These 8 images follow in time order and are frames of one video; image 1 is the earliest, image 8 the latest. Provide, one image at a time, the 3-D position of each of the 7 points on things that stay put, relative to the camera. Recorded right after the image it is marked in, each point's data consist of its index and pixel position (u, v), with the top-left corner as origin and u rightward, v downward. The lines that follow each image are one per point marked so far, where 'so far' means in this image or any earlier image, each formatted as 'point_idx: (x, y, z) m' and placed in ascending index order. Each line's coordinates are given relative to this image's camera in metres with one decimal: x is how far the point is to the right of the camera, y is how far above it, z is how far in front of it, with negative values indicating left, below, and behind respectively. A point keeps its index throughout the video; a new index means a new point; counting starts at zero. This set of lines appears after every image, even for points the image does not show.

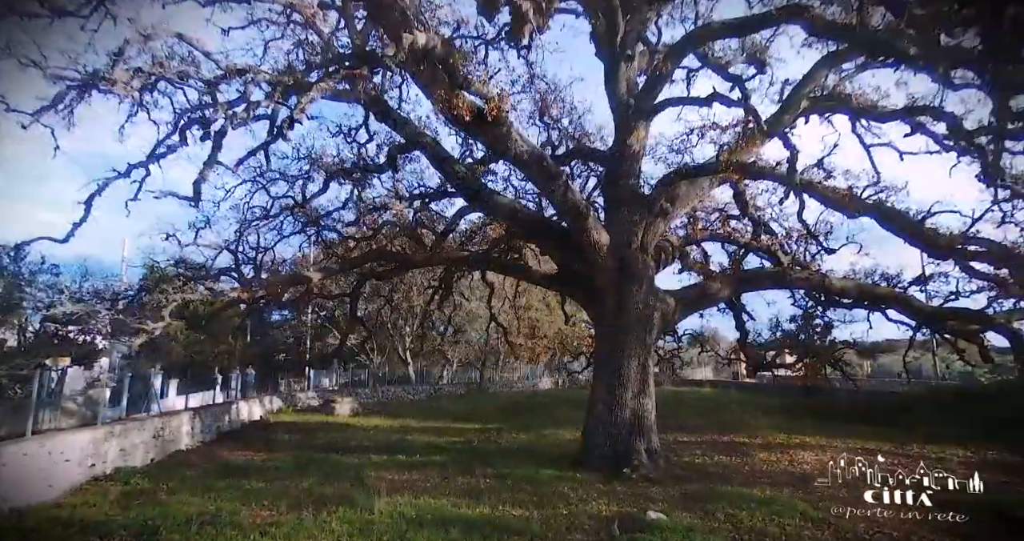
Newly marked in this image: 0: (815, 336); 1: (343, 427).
0: (+6.5, -1.4, +13.8) m
1: (-3.7, -3.4, +13.5) m
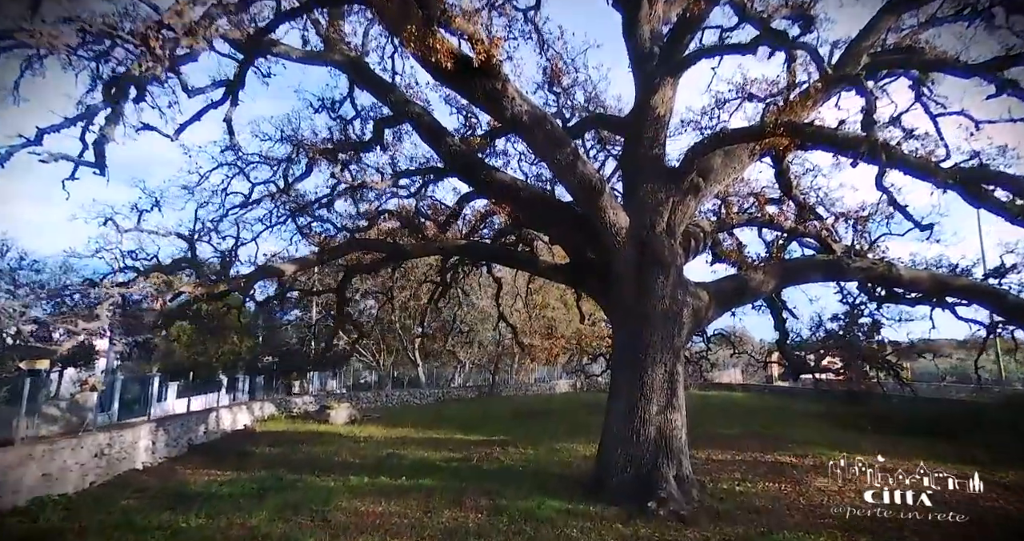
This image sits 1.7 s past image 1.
0: (+6.7, -1.2, +12.1) m
1: (-3.5, -3.3, +12.2) m
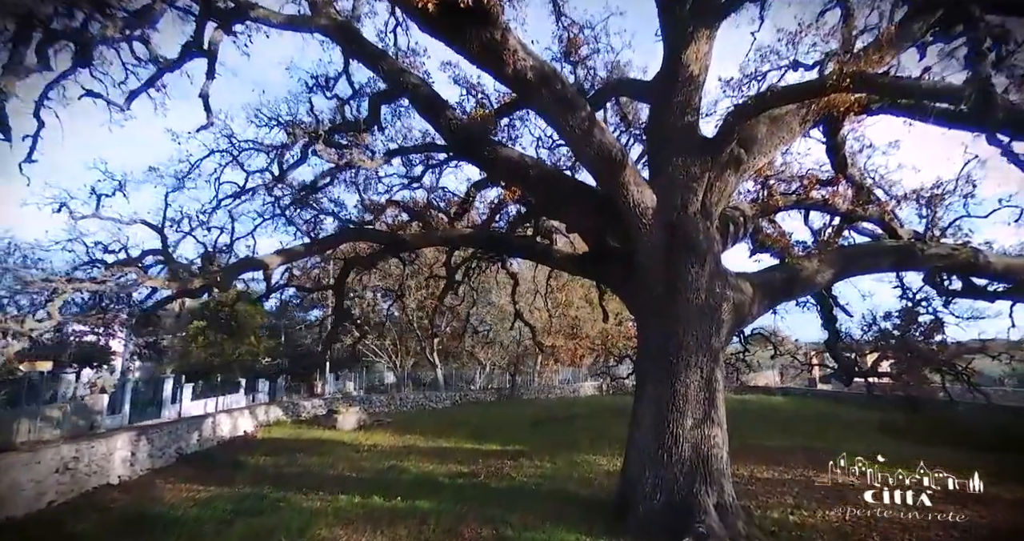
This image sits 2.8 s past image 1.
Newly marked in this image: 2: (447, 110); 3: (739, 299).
0: (+7.0, -1.1, +10.7) m
1: (-3.2, -3.2, +11.2) m
2: (-0.8, +1.8, +7.3) m
3: (+2.3, -0.3, +6.3) m
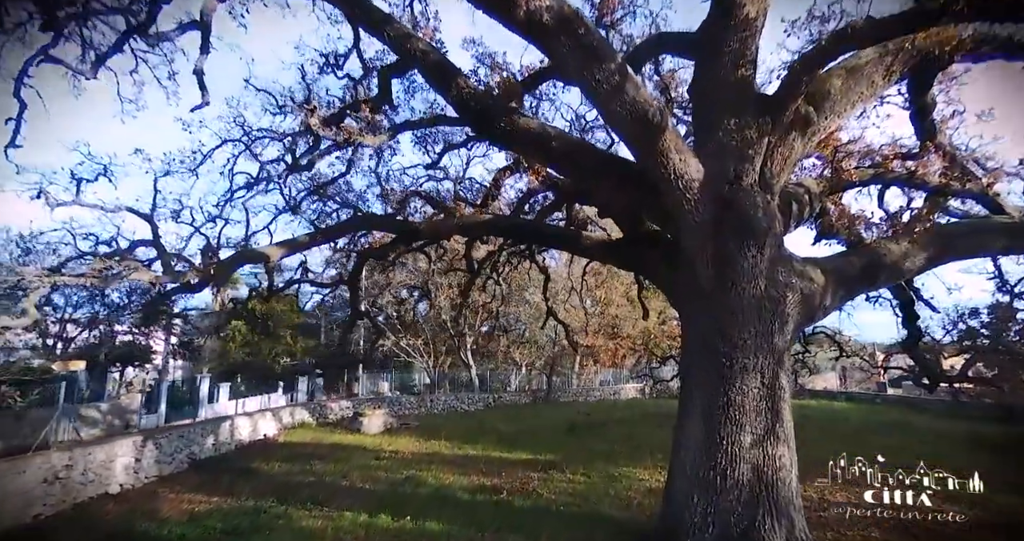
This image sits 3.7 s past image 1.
0: (+7.4, -0.9, +9.2) m
1: (-2.7, -3.1, +10.5) m
2: (-0.5, +2.0, +6.4) m
3: (+2.5, -0.1, +5.2) m
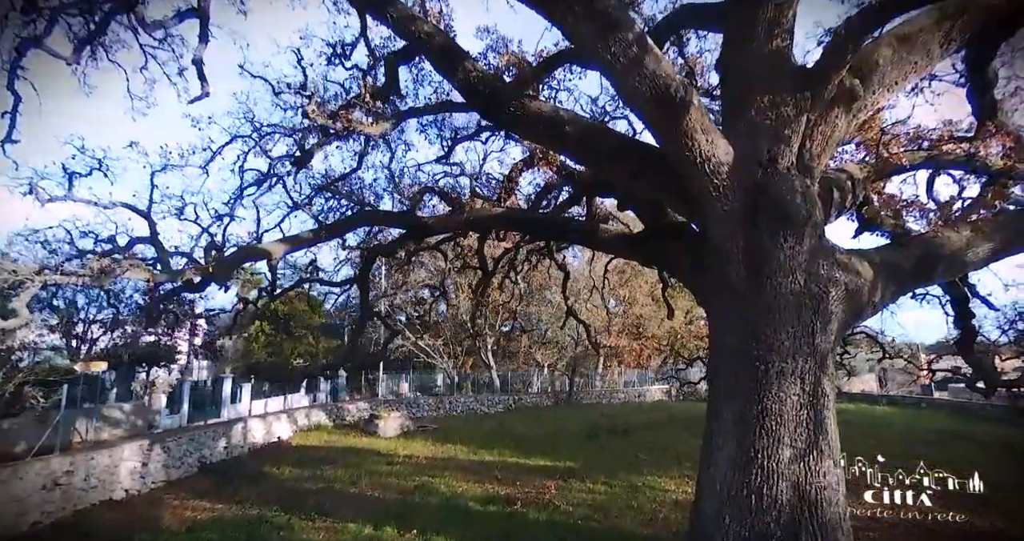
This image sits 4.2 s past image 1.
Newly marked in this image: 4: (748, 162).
0: (+7.7, -0.8, +8.5) m
1: (-2.4, -3.1, +10.2) m
2: (-0.4, +2.0, +5.9) m
3: (+2.5, -0.1, +4.6) m
4: (+1.8, +0.8, +4.7) m
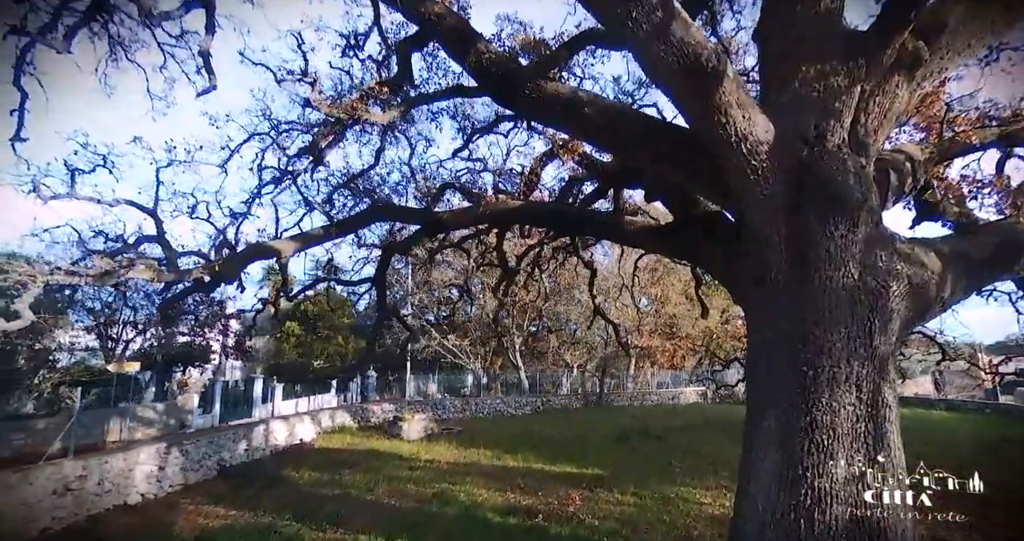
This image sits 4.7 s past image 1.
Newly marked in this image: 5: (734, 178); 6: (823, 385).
0: (+7.9, -0.7, +7.6) m
1: (-2.0, -3.0, +9.9) m
2: (-0.3, +2.0, +5.5) m
3: (+2.6, 0.0, +4.1) m
4: (+1.9, +0.9, +4.2) m
5: (+1.6, +0.7, +4.5) m
6: (+1.9, -0.7, +3.9) m
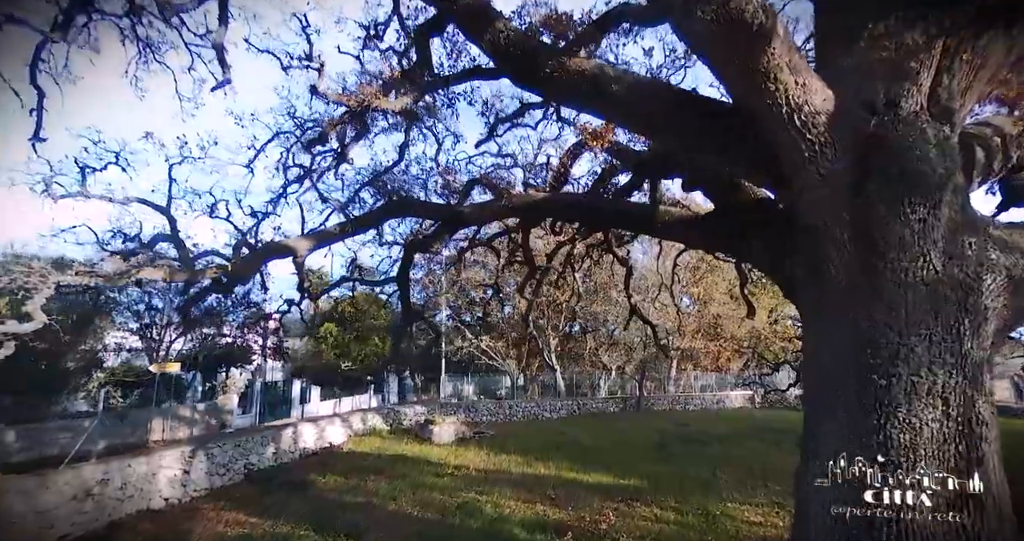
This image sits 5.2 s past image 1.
0: (+8.3, -0.6, +6.7) m
1: (-1.5, -3.0, +9.6) m
2: (-0.1, +2.0, +5.1) m
3: (+2.7, 0.0, +3.5) m
4: (+2.0, +0.9, +3.6) m
5: (+1.7, +0.7, +4.0) m
6: (+2.0, -0.7, +3.3) m
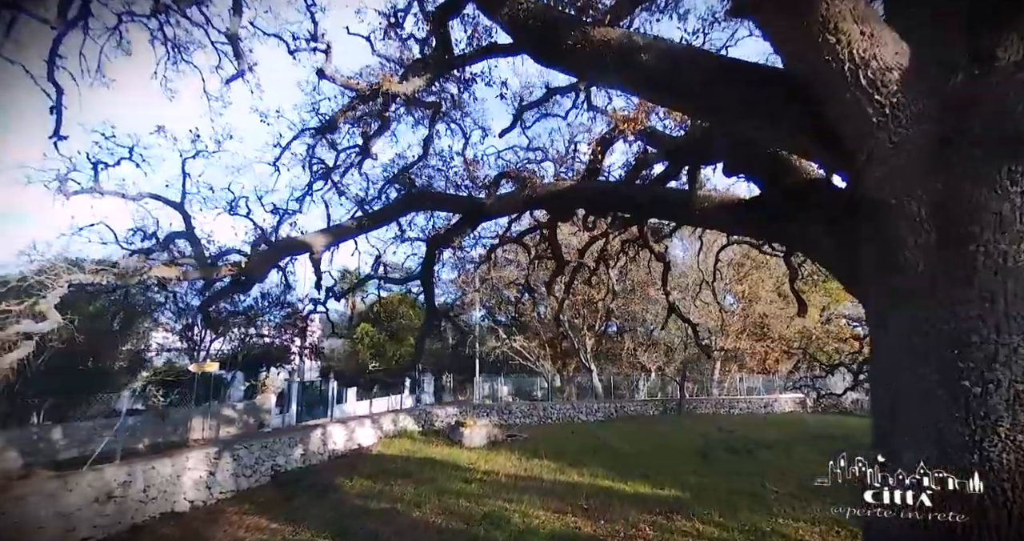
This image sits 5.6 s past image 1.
0: (+8.5, -0.5, +5.7) m
1: (-1.0, -3.0, +9.2) m
2: (0.0, +2.1, +4.7) m
3: (+2.8, +0.1, +2.9) m
4: (+2.0, +1.0, +3.1) m
5: (+1.8, +0.7, +3.5) m
6: (+2.1, -0.6, +2.8) m
